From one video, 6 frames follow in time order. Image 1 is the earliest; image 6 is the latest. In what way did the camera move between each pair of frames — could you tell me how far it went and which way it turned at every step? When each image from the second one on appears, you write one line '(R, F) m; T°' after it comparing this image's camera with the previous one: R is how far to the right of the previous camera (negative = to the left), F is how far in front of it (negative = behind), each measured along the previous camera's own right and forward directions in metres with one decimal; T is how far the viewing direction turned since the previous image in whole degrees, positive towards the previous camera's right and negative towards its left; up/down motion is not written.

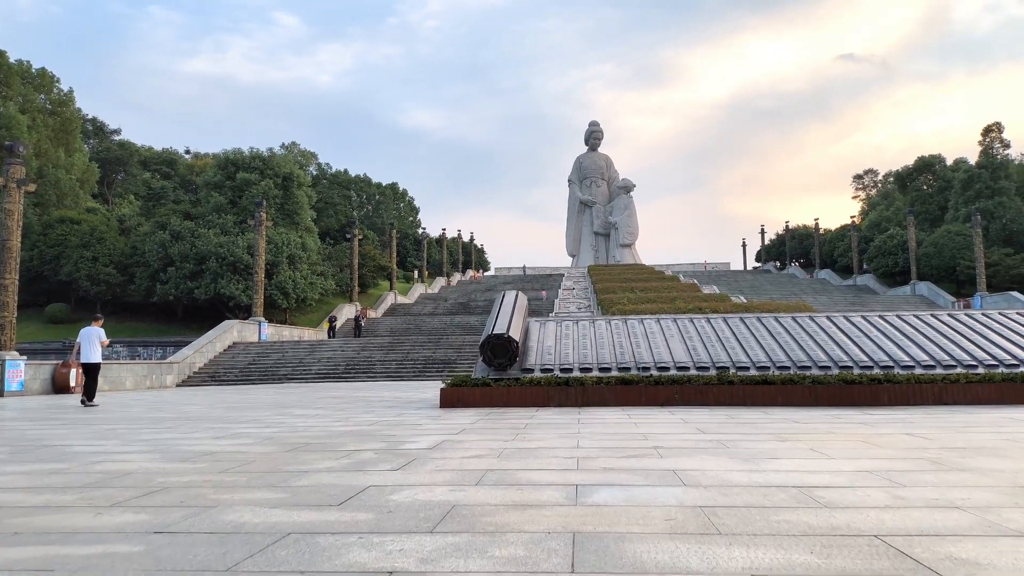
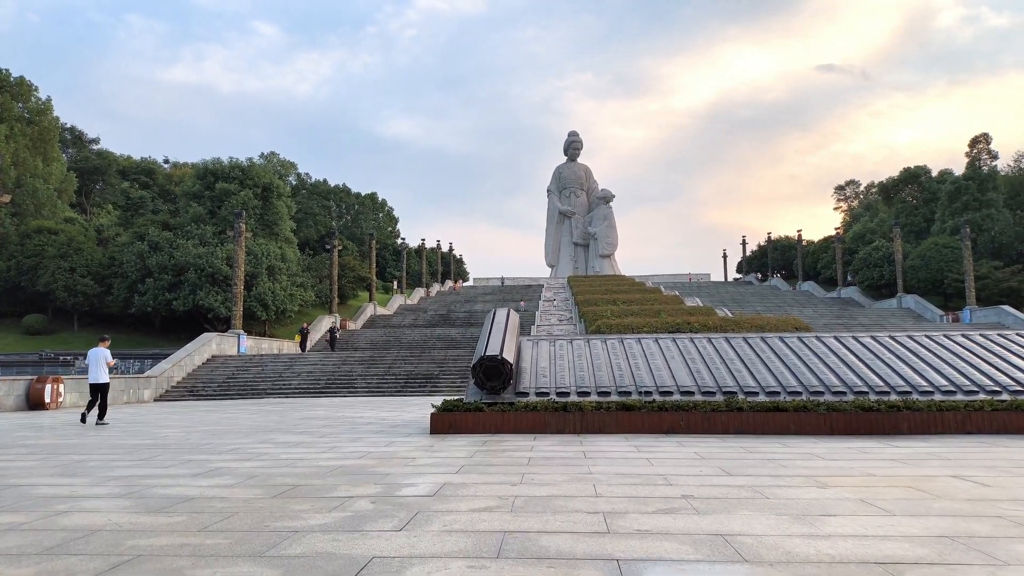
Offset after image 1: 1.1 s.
(-0.1, +0.4) m; +1°
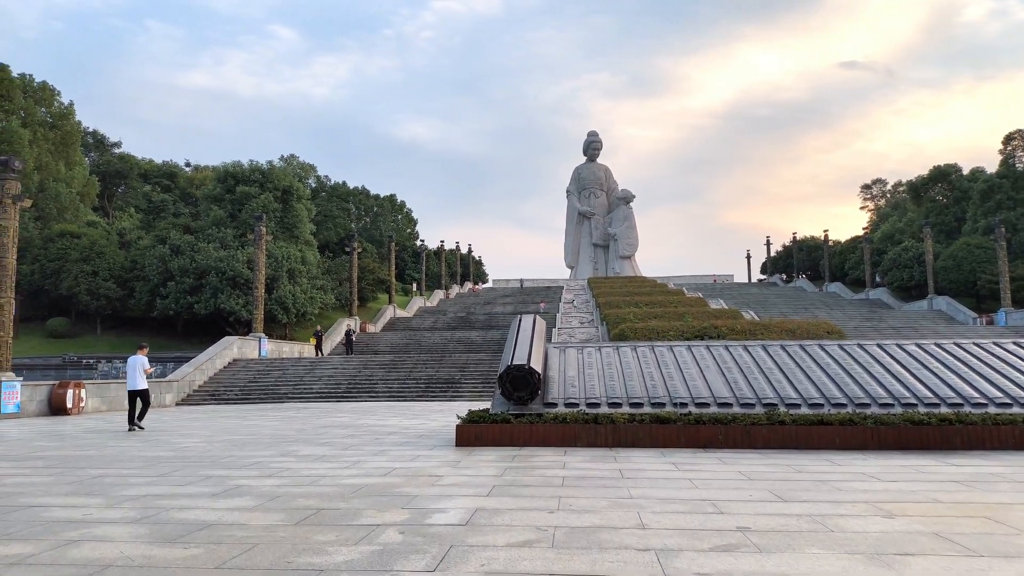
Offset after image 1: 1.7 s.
(-0.1, +0.2) m; -1°
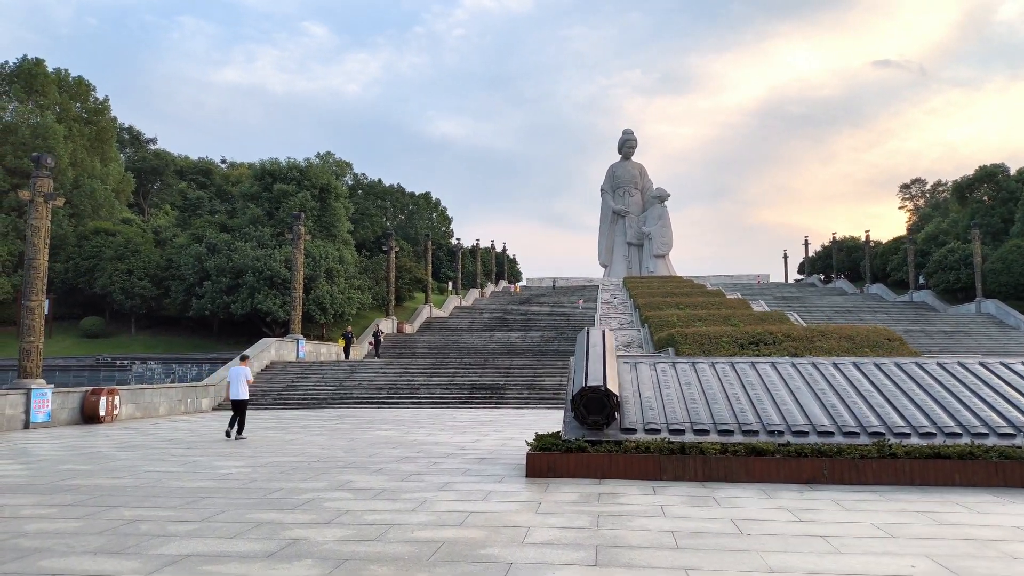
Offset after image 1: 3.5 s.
(-0.3, +0.7) m; -2°
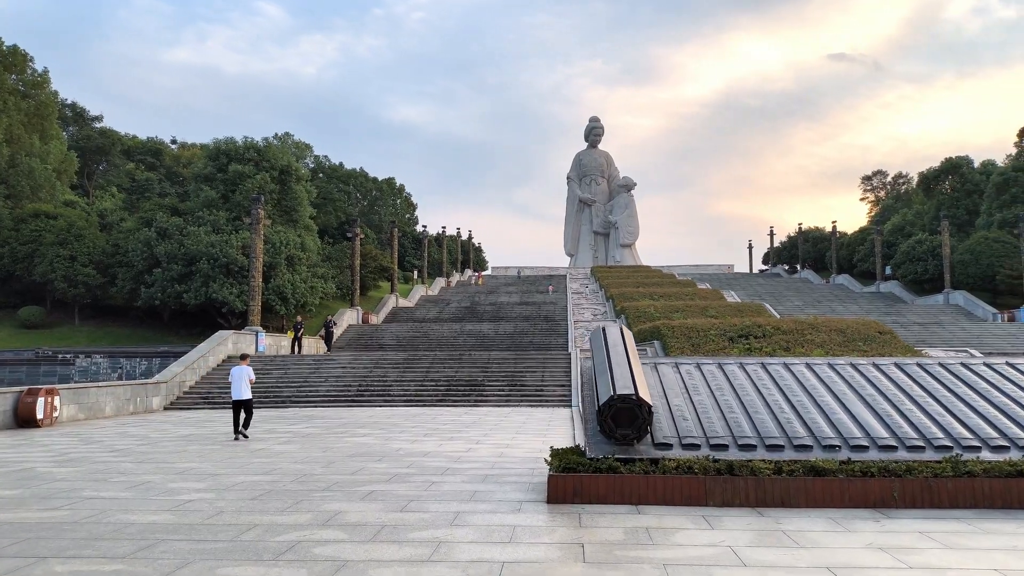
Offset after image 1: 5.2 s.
(-0.3, +0.9) m; +3°
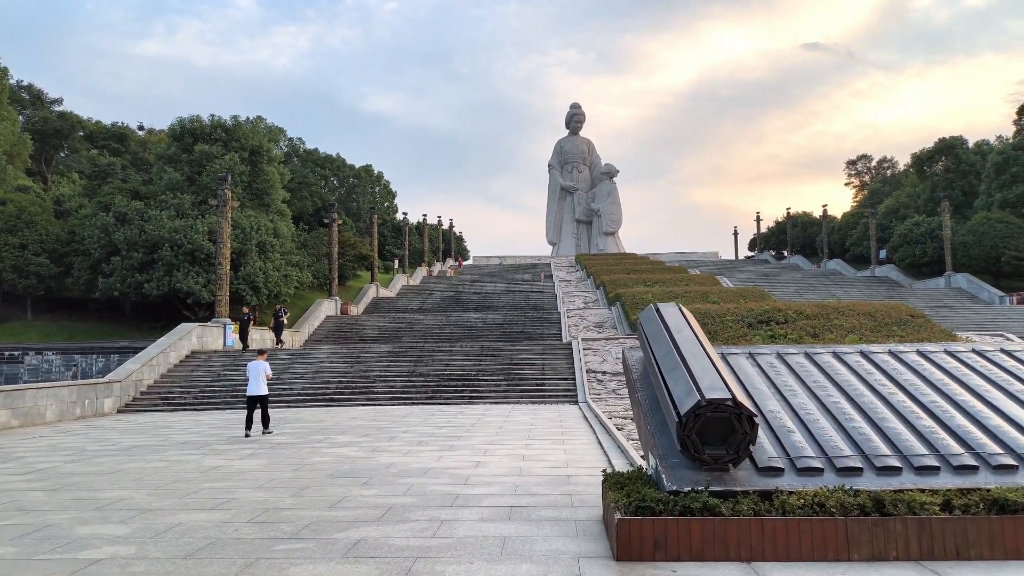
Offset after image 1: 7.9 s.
(-0.3, +1.6) m; +1°
